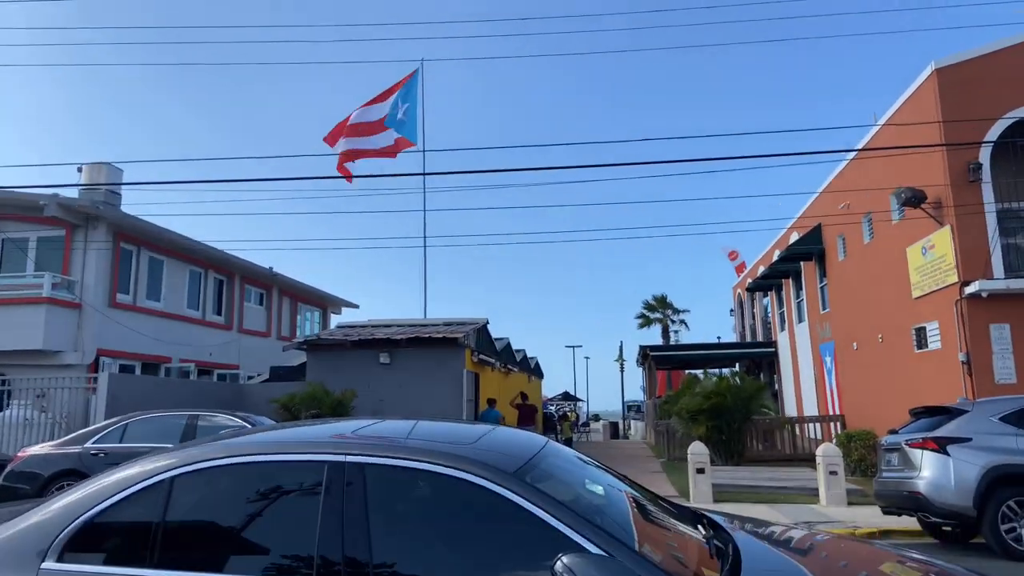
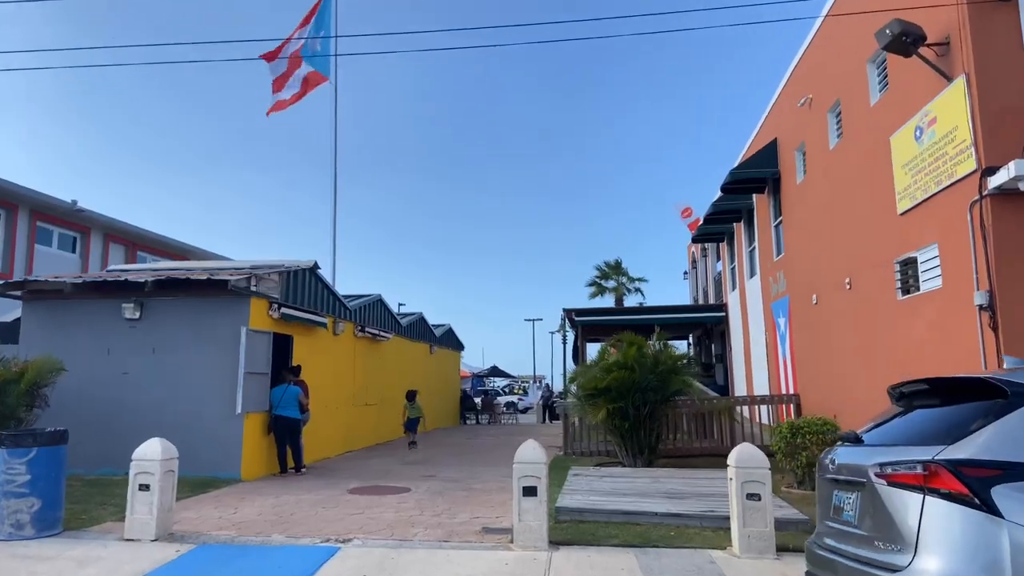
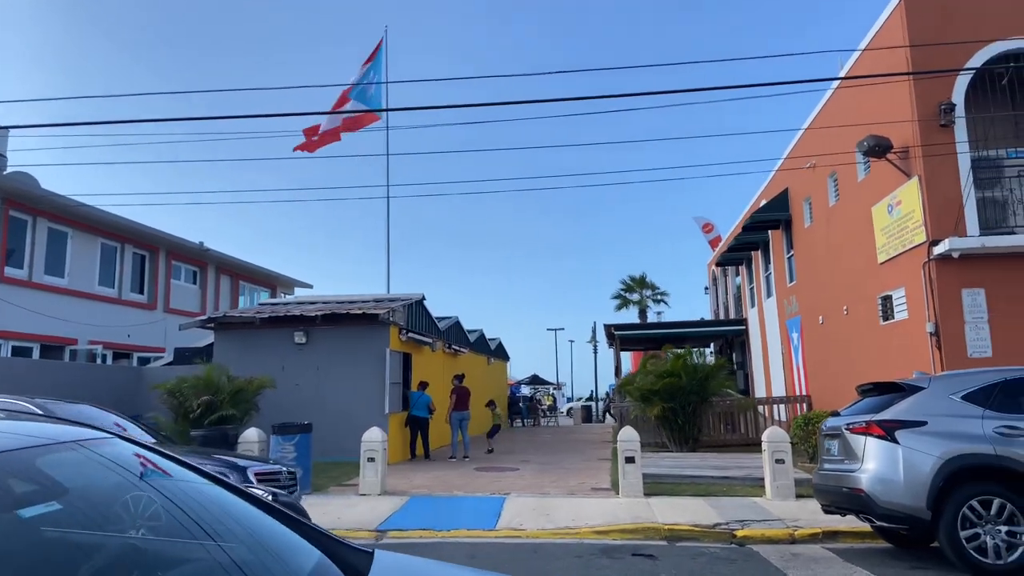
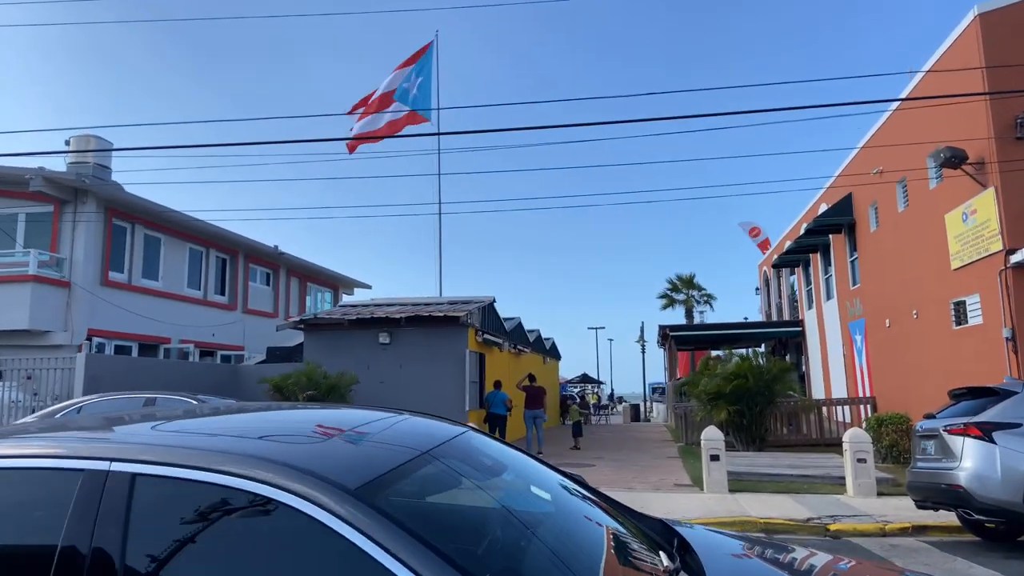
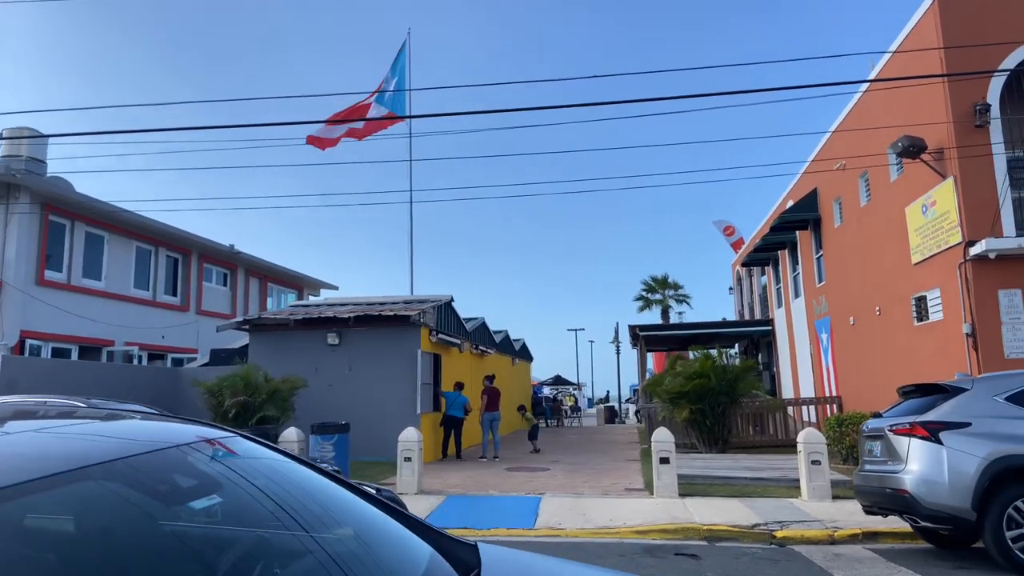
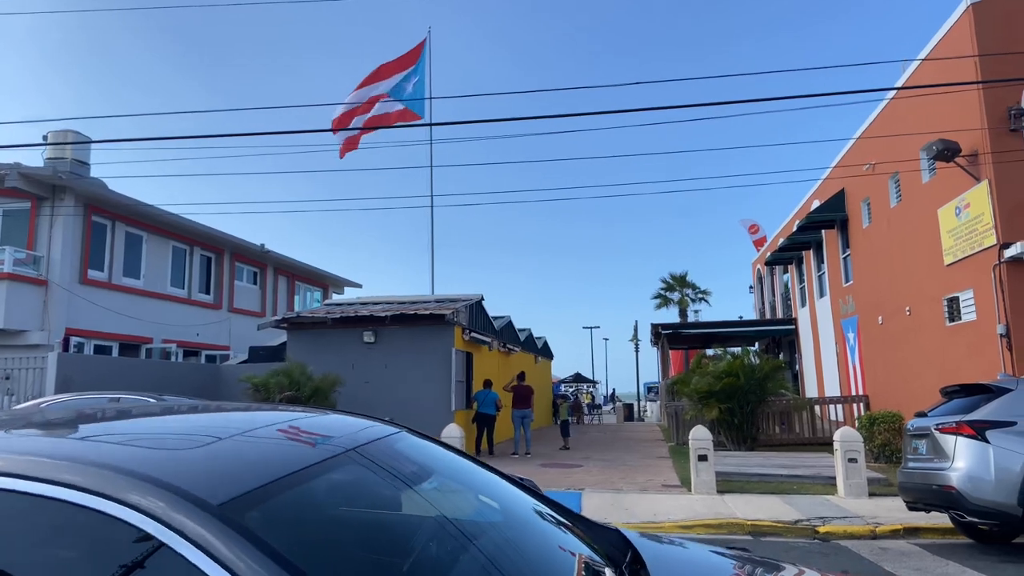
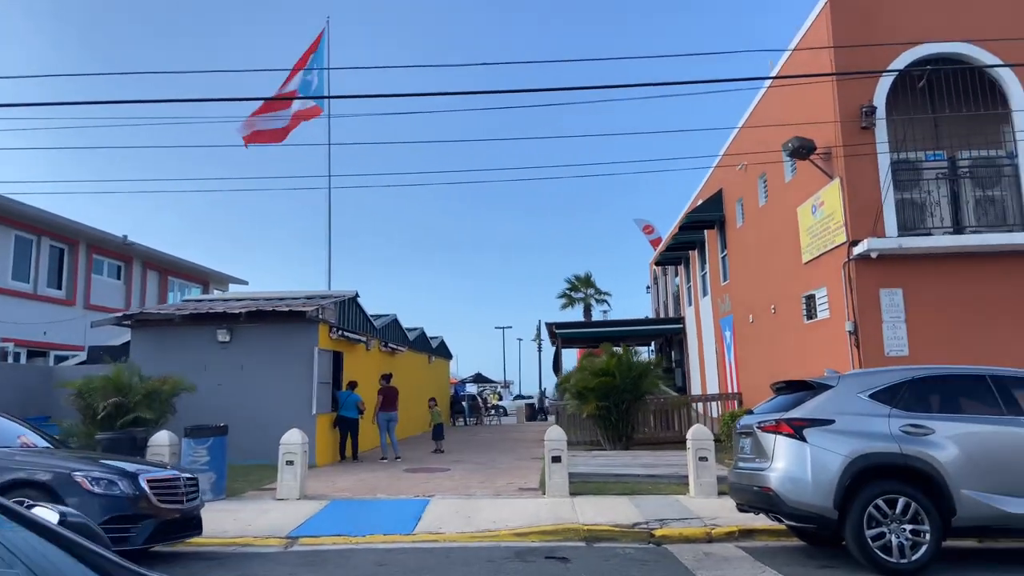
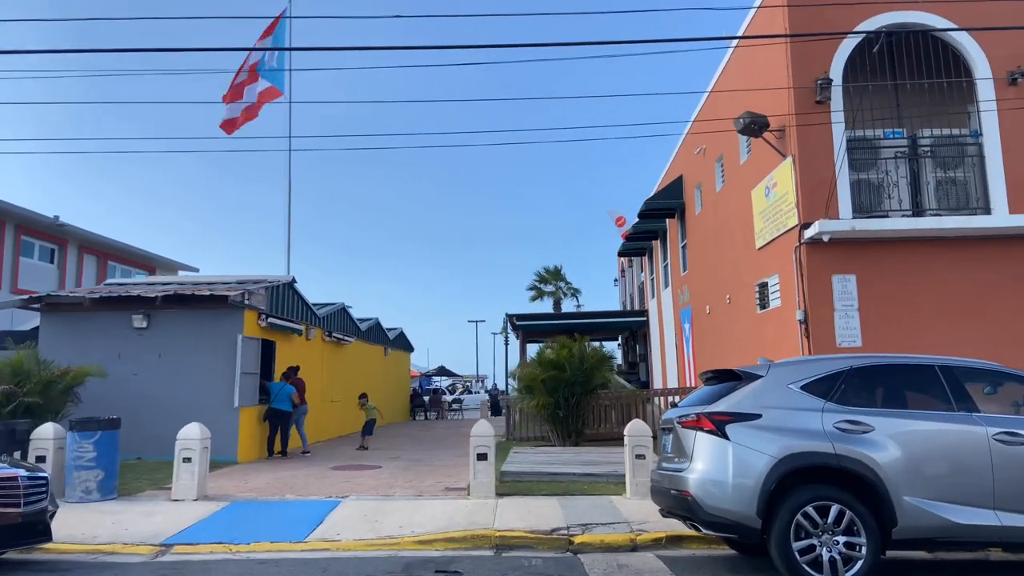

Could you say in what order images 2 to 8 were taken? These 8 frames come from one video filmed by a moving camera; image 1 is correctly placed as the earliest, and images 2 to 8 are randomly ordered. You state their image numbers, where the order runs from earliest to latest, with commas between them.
4, 6, 5, 3, 7, 8, 2
